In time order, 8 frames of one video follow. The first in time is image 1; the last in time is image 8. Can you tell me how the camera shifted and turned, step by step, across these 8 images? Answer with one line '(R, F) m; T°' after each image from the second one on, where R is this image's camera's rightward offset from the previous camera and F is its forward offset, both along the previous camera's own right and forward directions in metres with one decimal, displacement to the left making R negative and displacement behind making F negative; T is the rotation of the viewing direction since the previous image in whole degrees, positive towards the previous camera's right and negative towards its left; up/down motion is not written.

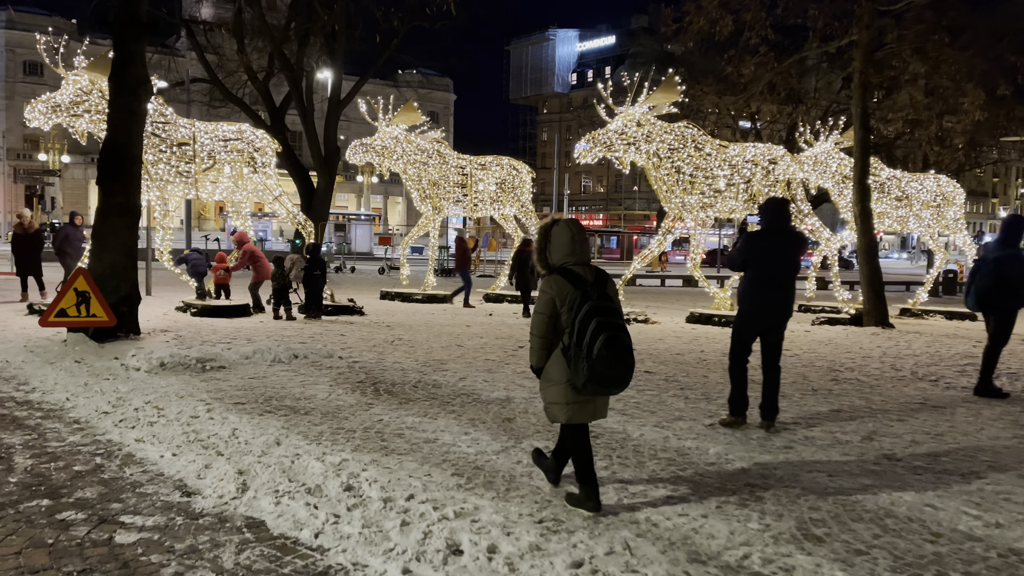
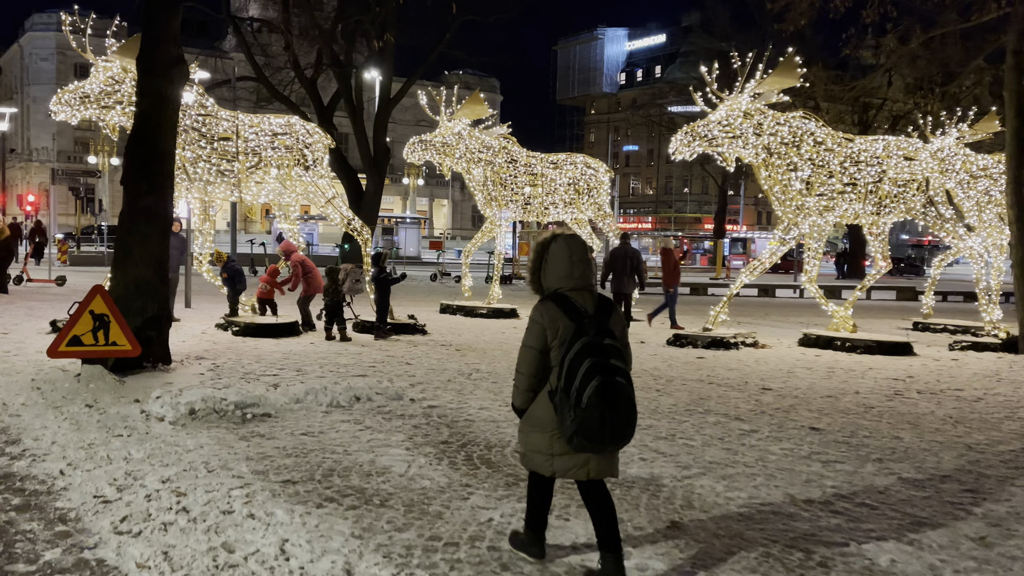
(-0.6, +1.7) m; -3°
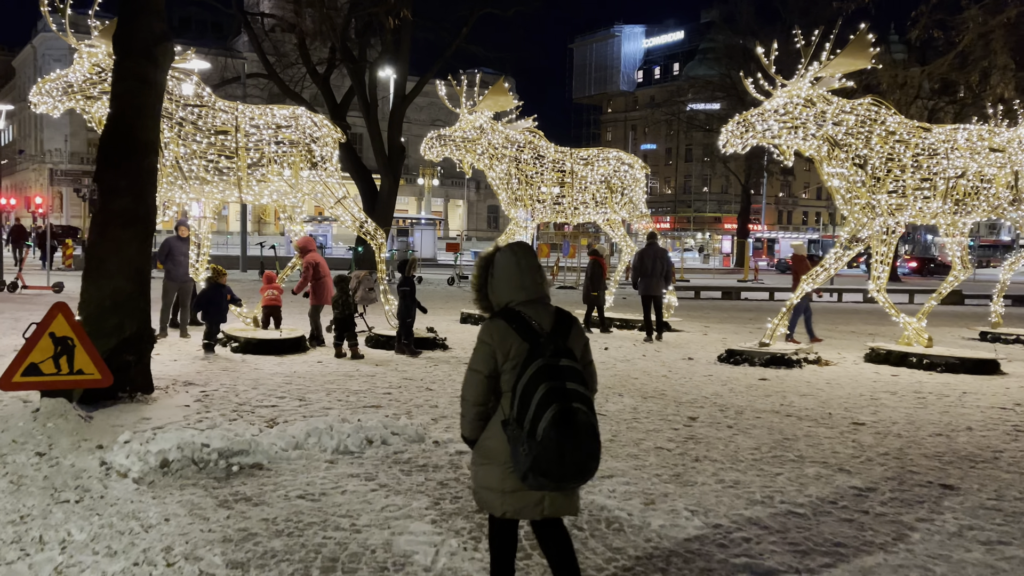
(-0.2, +1.2) m; -1°
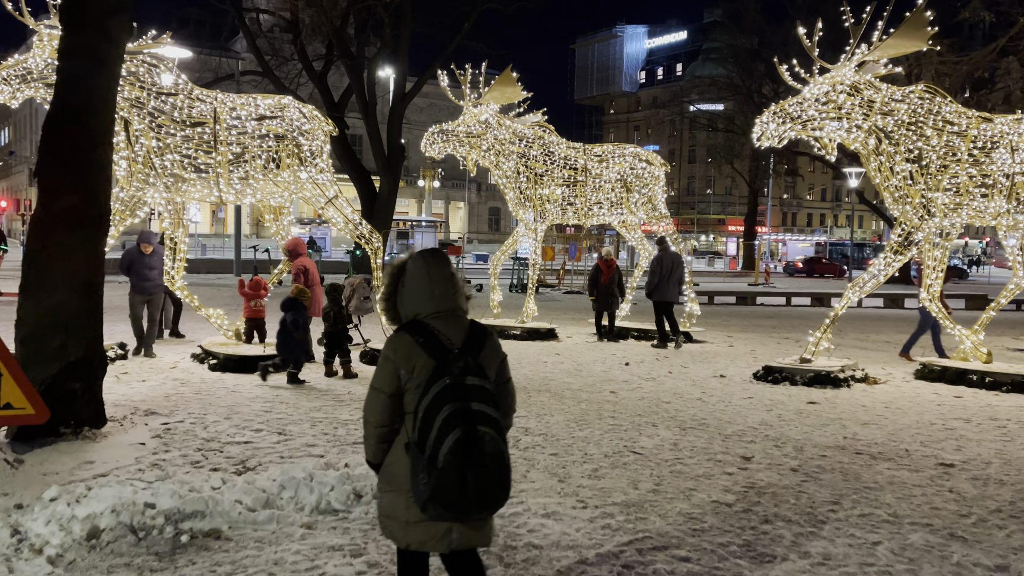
(-0.1, +1.0) m; 0°
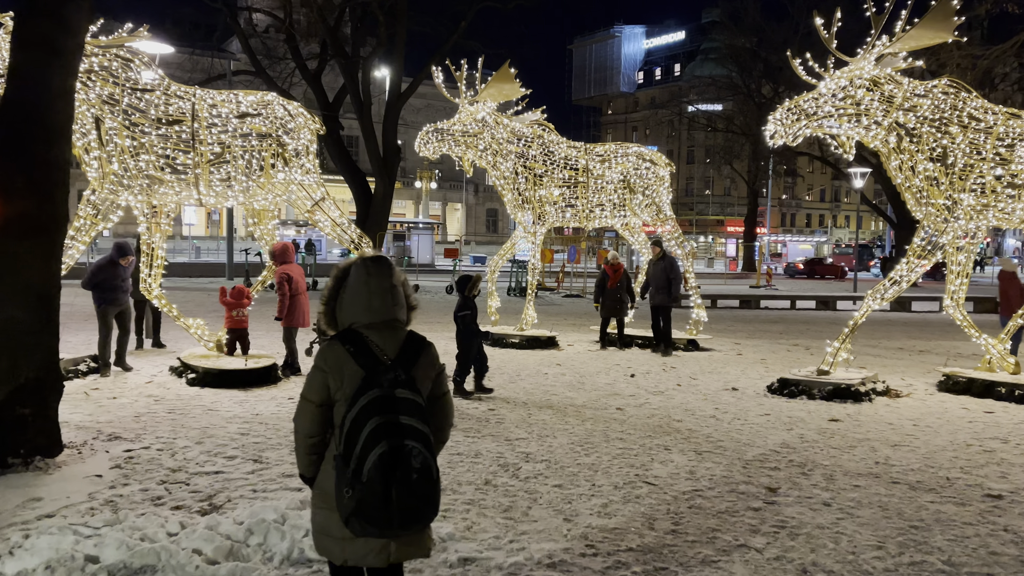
(0.0, +0.5) m; 0°
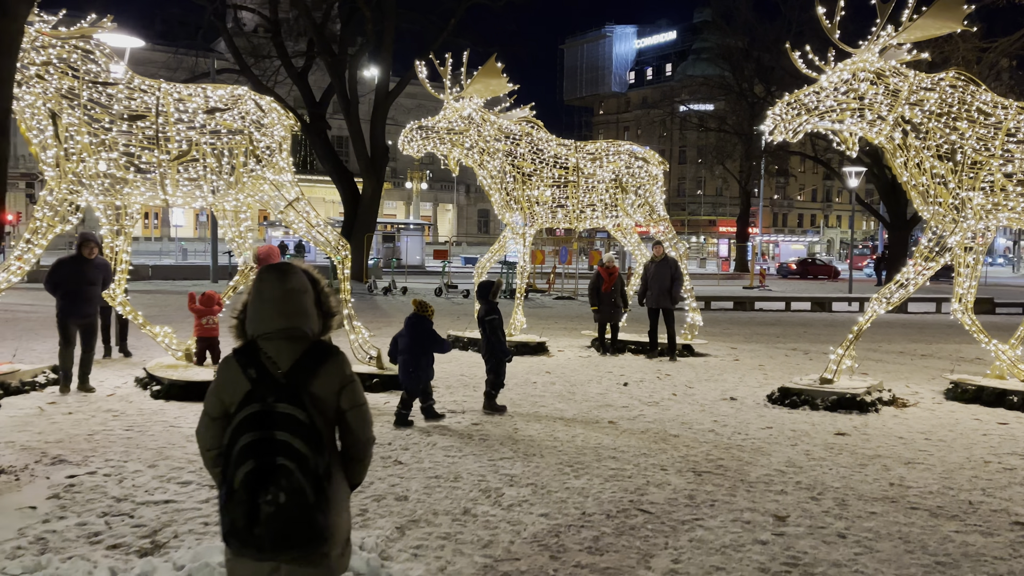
(+0.1, +0.4) m; +1°
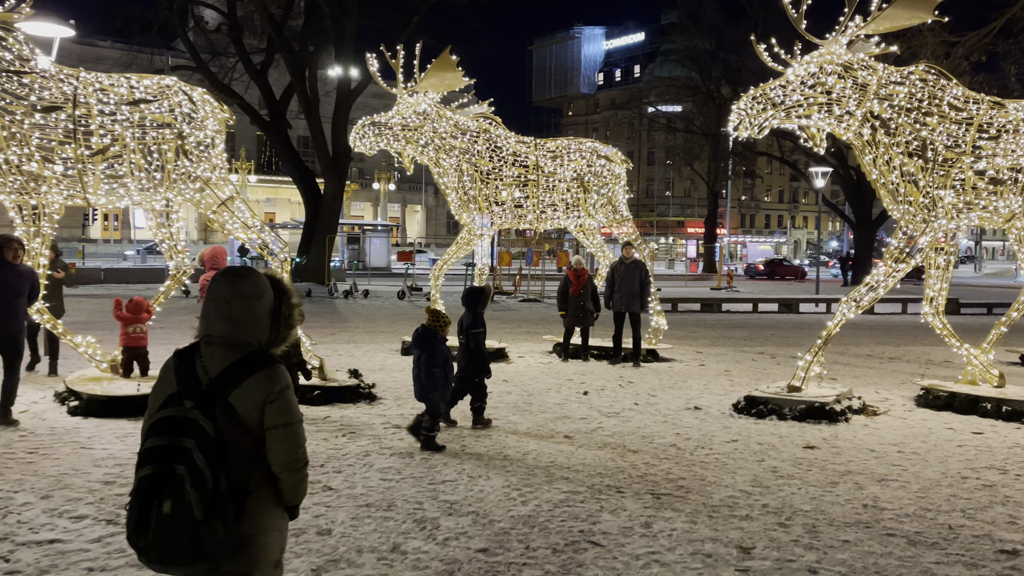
(+0.2, +0.5) m; +2°
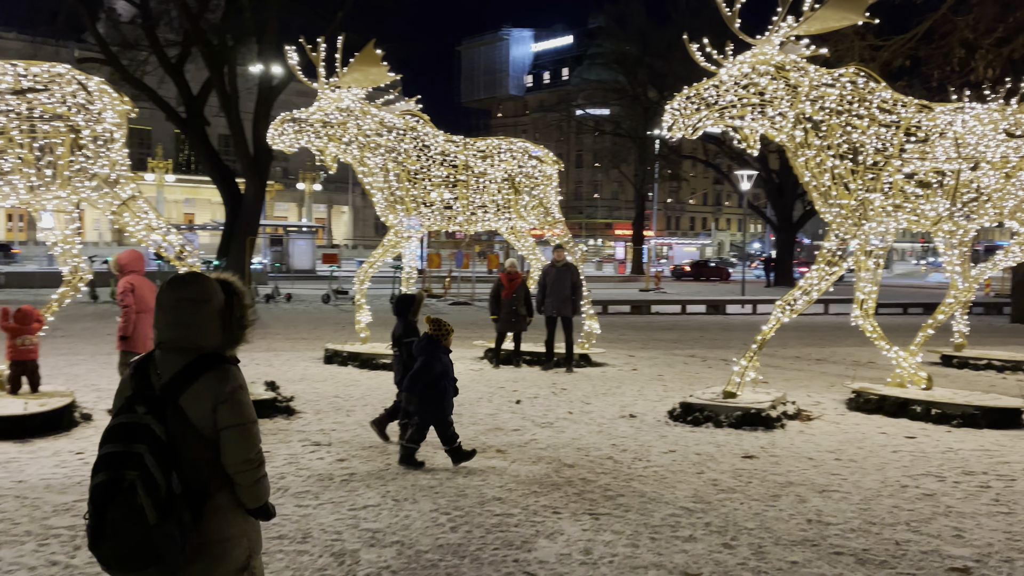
(0.0, +0.3) m; +5°
